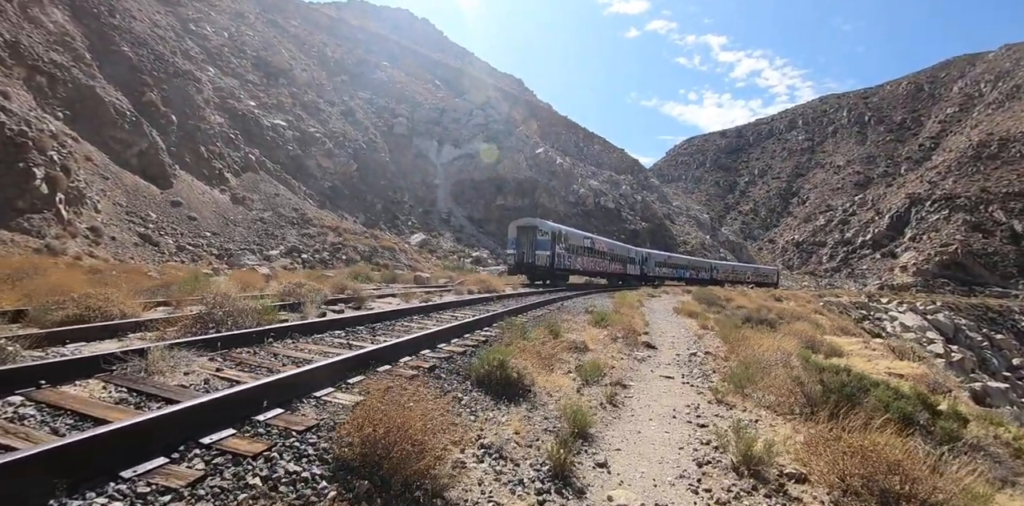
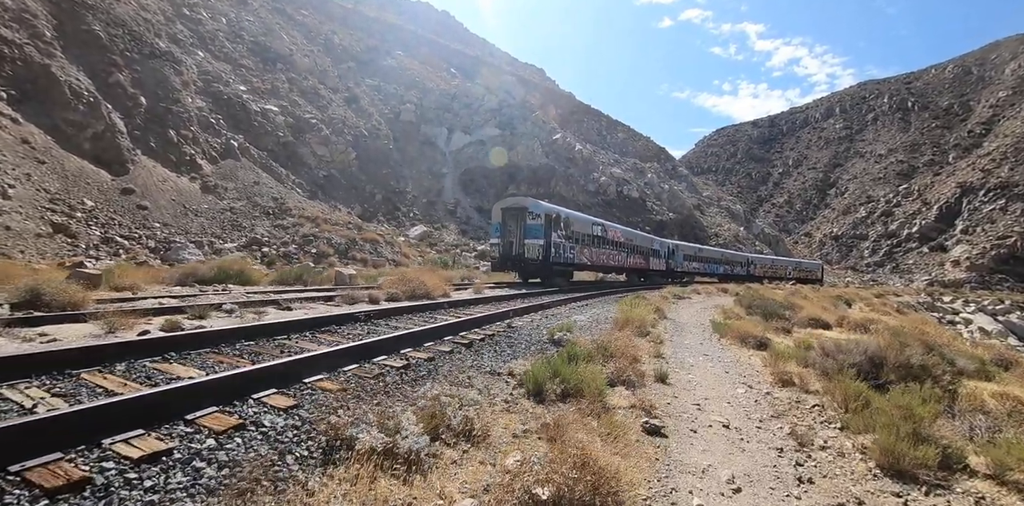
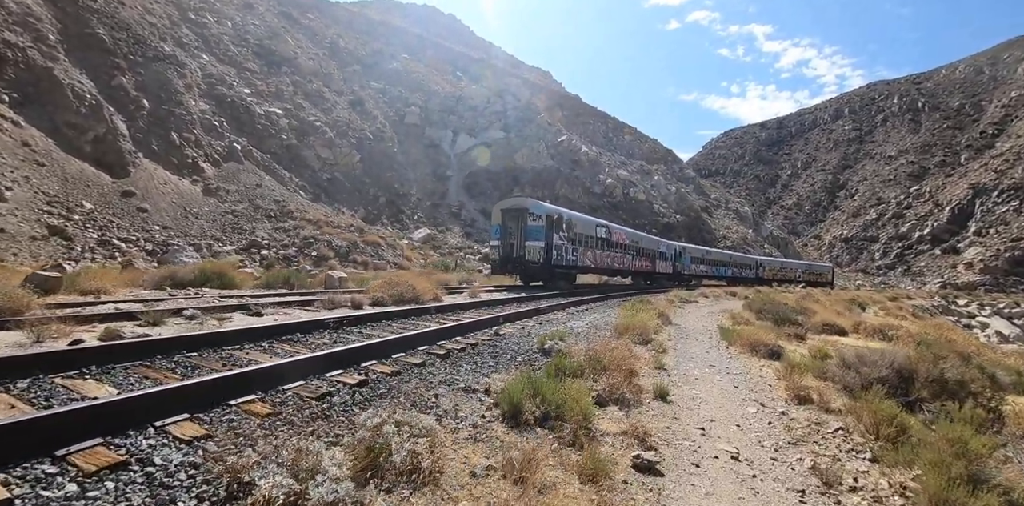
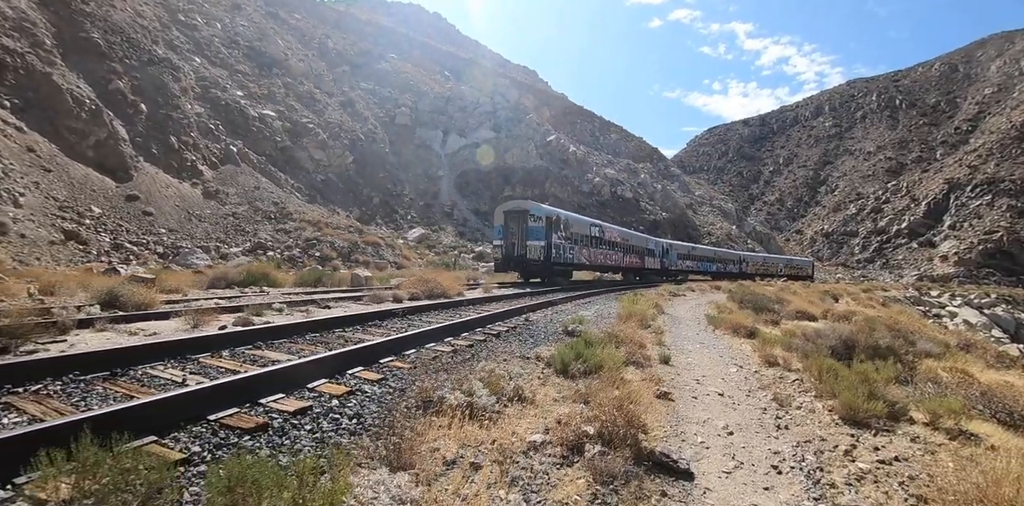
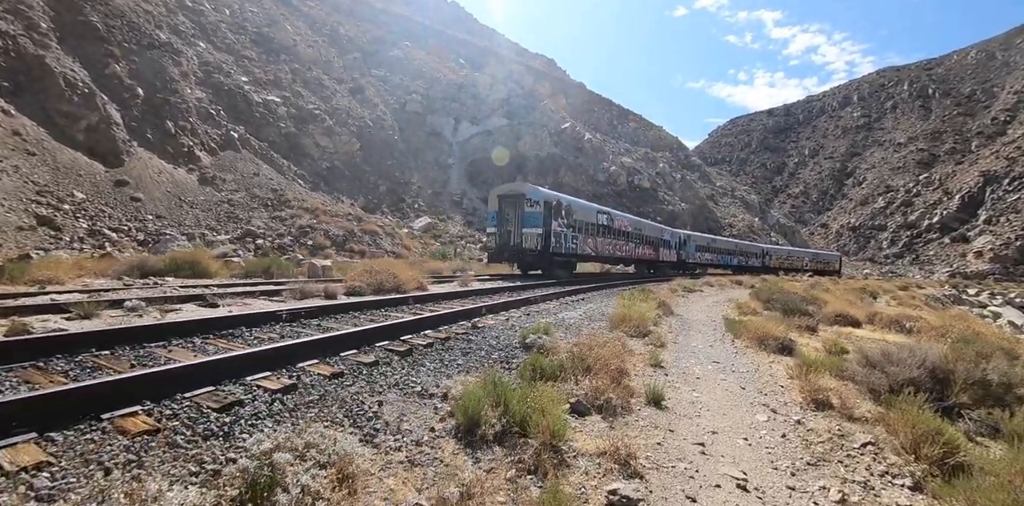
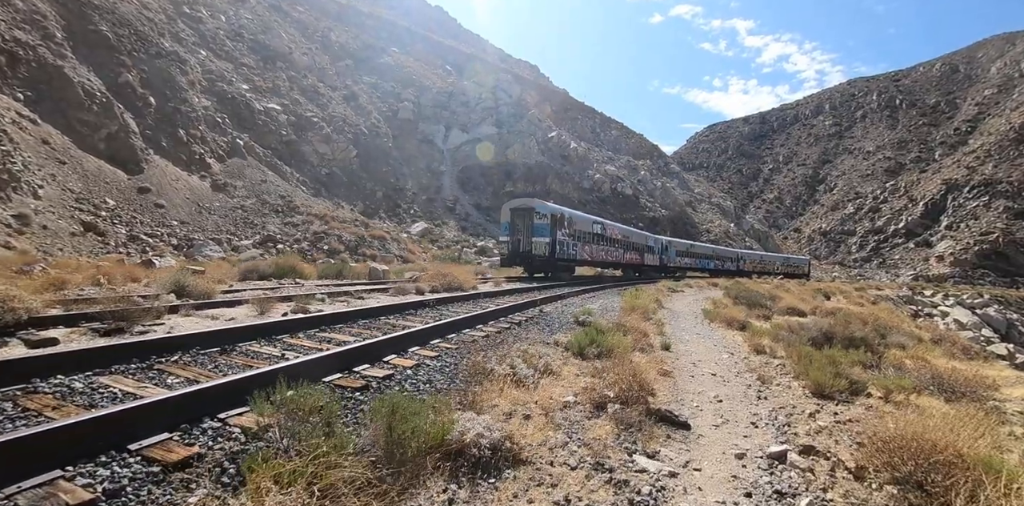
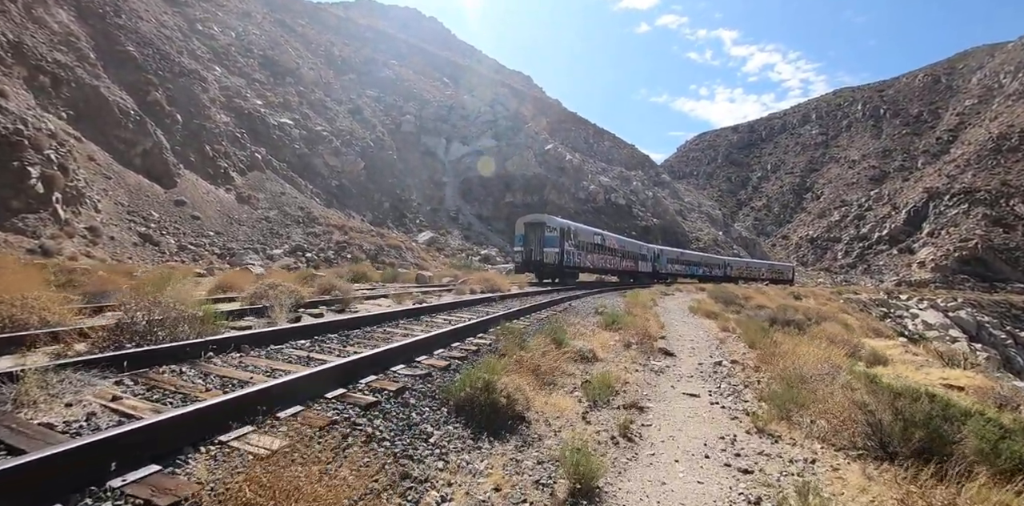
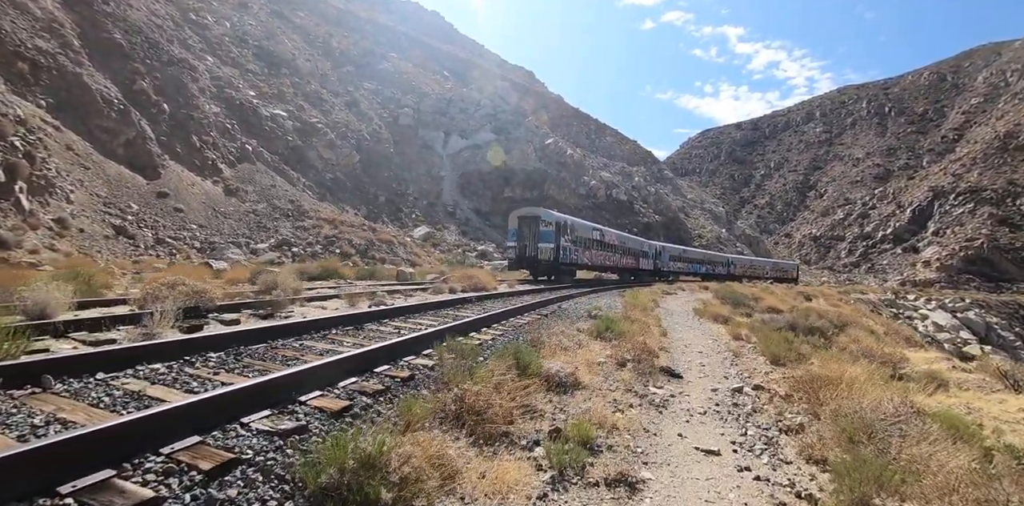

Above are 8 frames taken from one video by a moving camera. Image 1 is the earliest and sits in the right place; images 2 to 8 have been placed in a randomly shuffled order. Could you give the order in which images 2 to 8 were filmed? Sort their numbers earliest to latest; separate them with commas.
7, 8, 6, 4, 2, 3, 5
